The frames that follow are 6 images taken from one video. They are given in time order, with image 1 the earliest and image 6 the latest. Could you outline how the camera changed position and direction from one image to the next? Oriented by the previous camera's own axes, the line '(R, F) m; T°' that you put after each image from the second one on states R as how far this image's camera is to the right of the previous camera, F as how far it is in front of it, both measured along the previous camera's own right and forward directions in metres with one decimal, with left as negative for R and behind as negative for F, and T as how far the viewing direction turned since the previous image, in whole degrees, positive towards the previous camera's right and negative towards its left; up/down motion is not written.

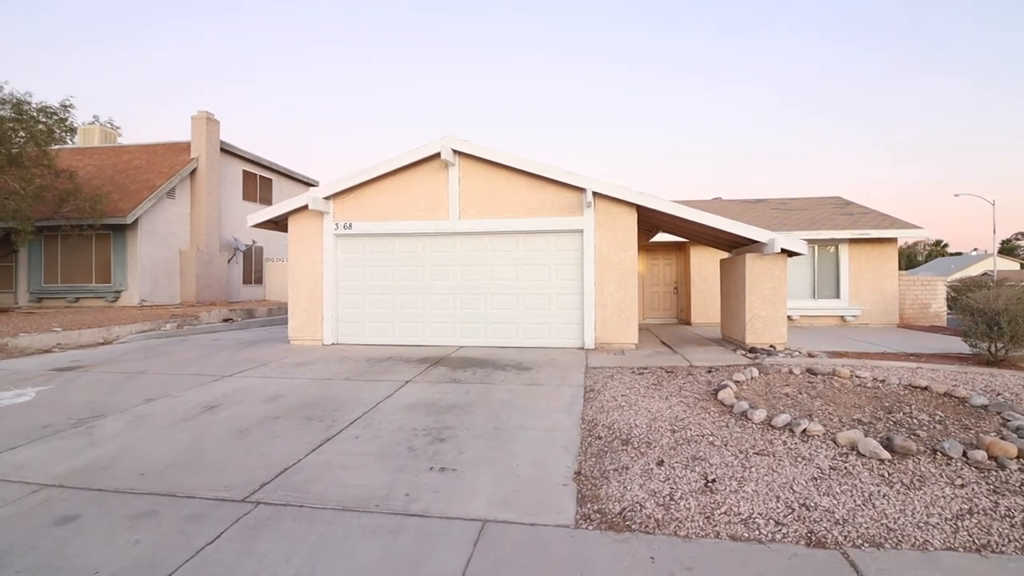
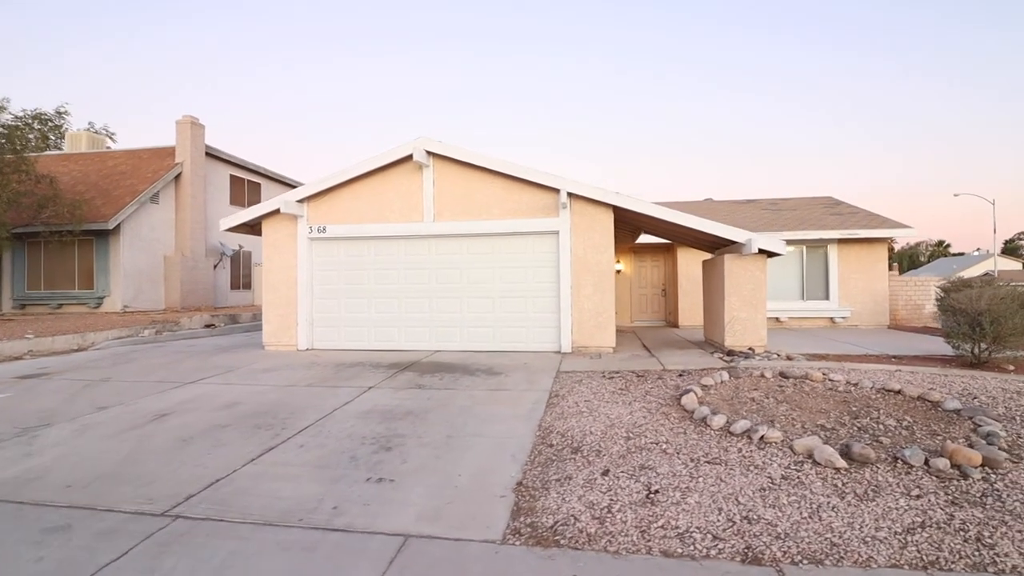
(+0.5, +0.2) m; 0°
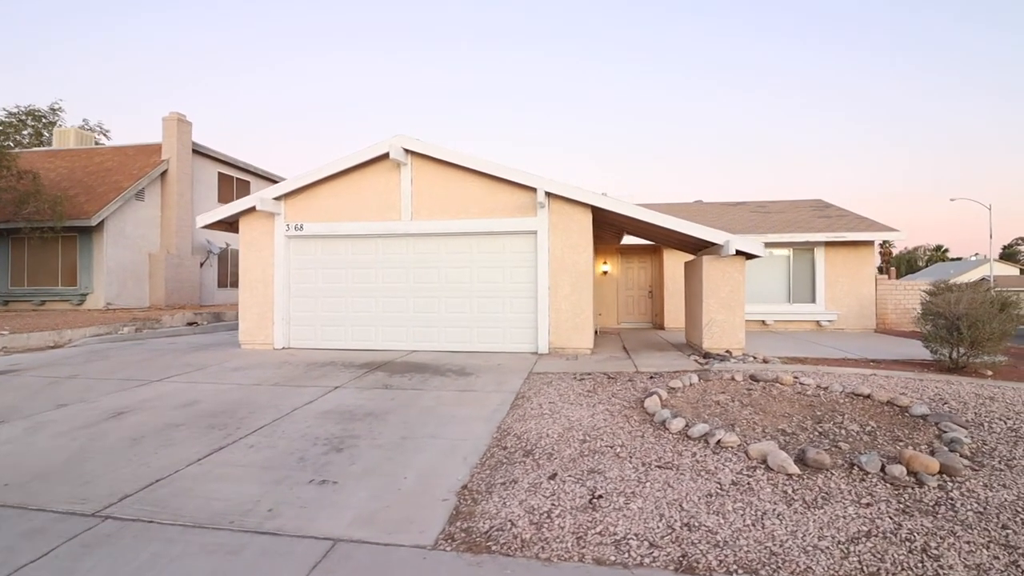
(+0.4, +0.1) m; 0°
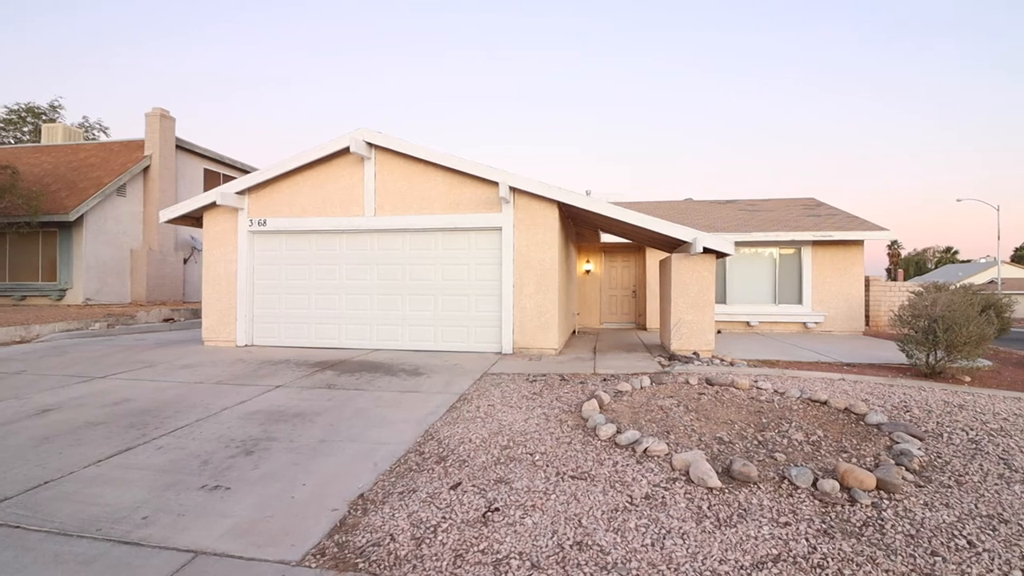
(+0.7, +0.3) m; -1°
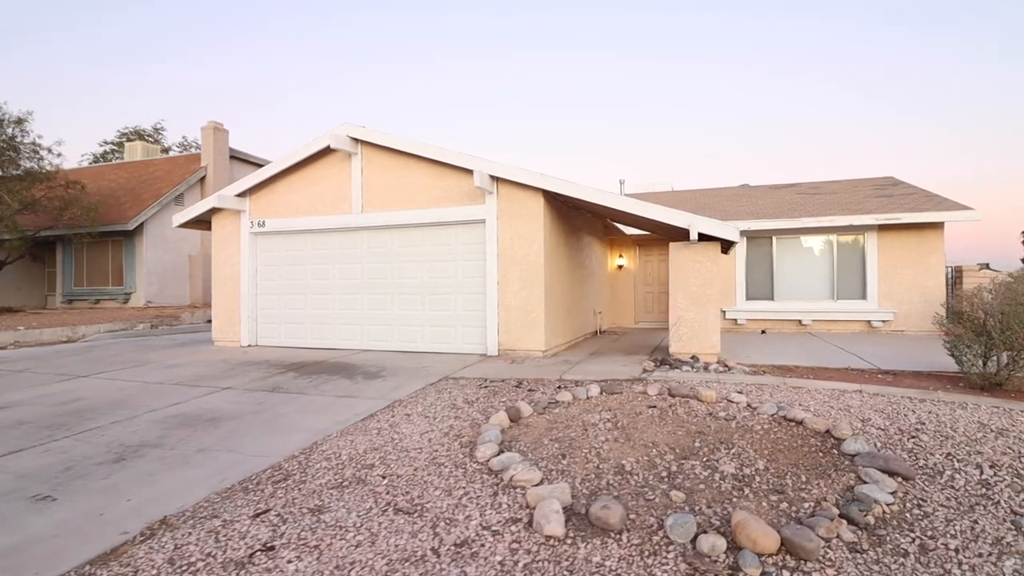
(+1.6, +0.8) m; -10°
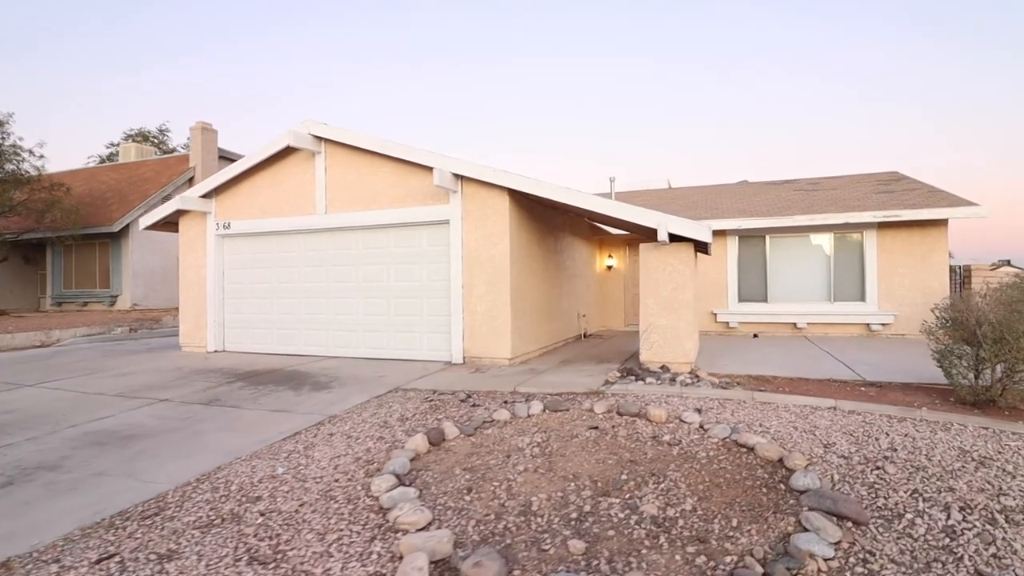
(+0.7, +0.4) m; -1°
